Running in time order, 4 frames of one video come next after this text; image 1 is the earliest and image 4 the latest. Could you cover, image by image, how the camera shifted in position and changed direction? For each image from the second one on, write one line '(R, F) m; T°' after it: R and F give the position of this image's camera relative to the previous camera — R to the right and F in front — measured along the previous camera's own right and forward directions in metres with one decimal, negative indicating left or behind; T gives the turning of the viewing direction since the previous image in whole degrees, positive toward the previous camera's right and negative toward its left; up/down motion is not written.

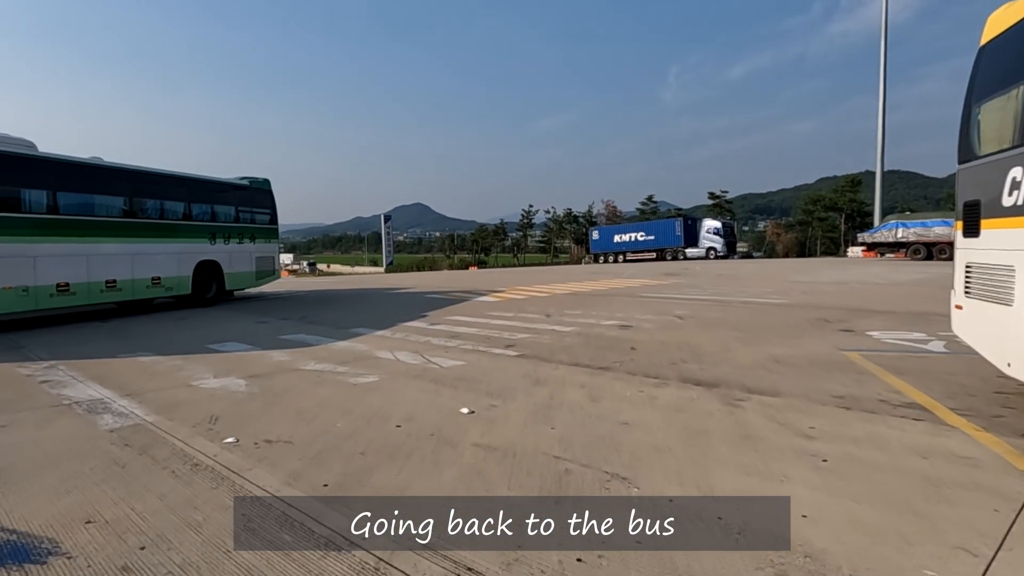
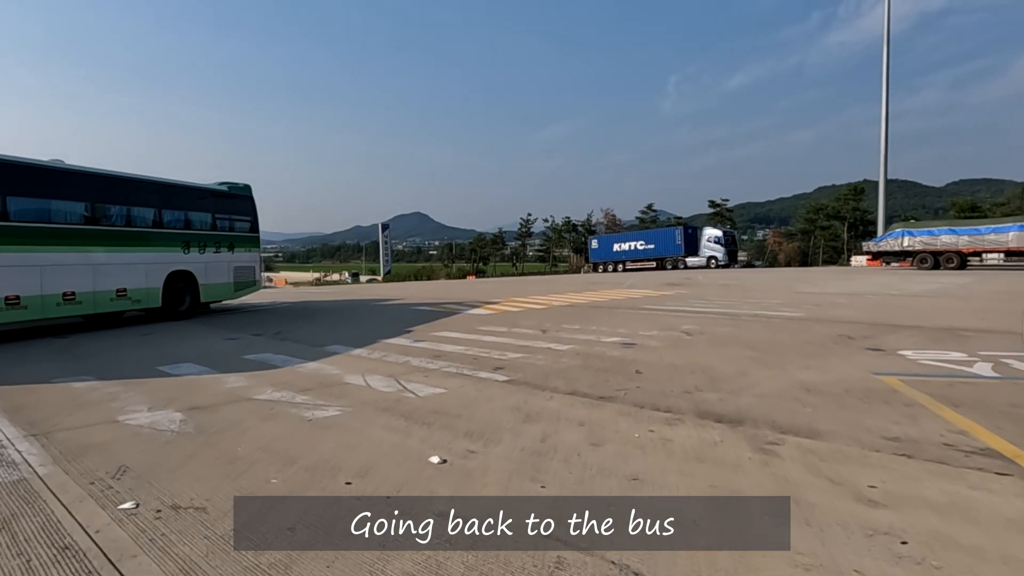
(+0.1, +1.2) m; 0°
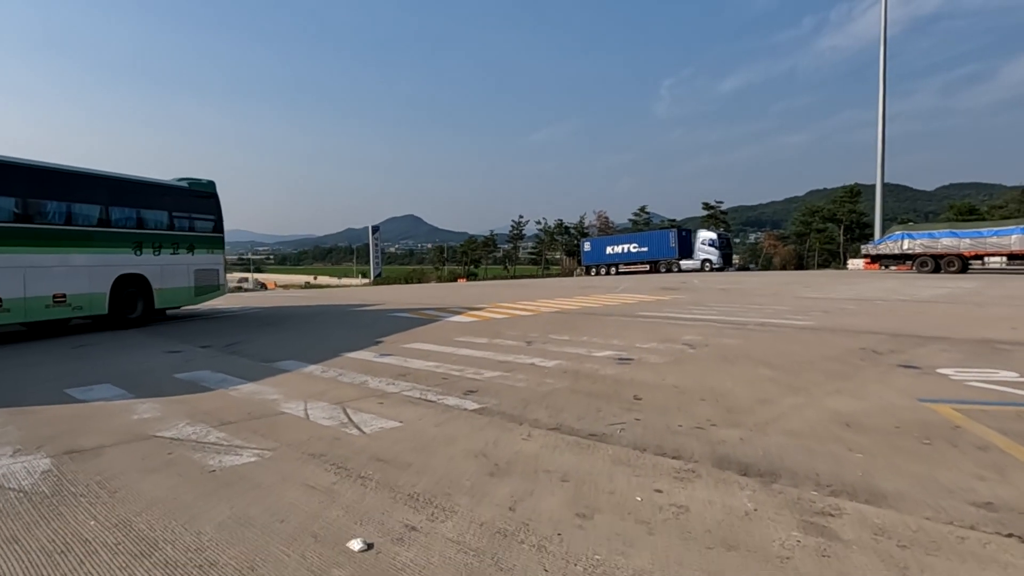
(+0.2, +1.4) m; +1°
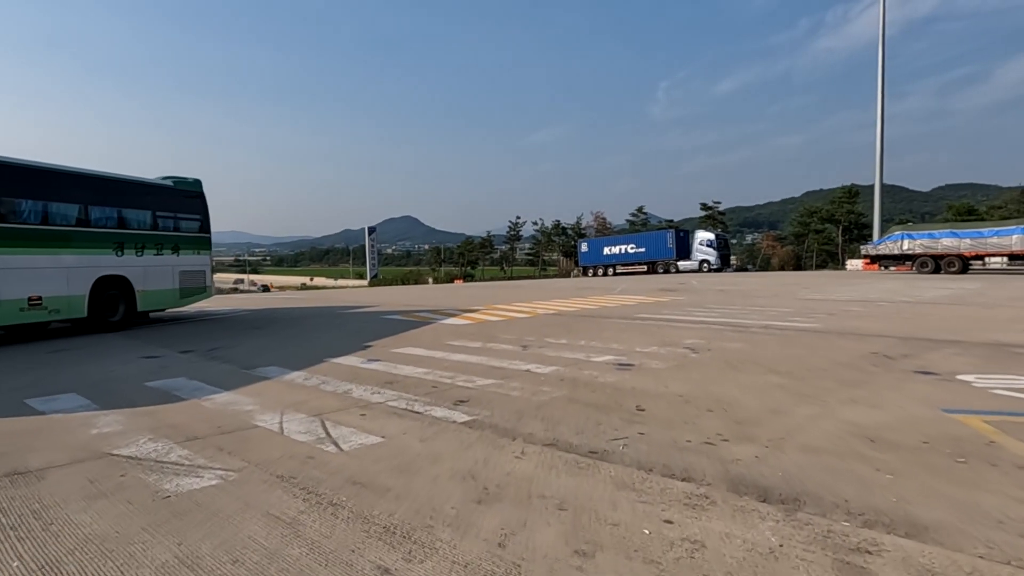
(0.0, +0.5) m; 0°
